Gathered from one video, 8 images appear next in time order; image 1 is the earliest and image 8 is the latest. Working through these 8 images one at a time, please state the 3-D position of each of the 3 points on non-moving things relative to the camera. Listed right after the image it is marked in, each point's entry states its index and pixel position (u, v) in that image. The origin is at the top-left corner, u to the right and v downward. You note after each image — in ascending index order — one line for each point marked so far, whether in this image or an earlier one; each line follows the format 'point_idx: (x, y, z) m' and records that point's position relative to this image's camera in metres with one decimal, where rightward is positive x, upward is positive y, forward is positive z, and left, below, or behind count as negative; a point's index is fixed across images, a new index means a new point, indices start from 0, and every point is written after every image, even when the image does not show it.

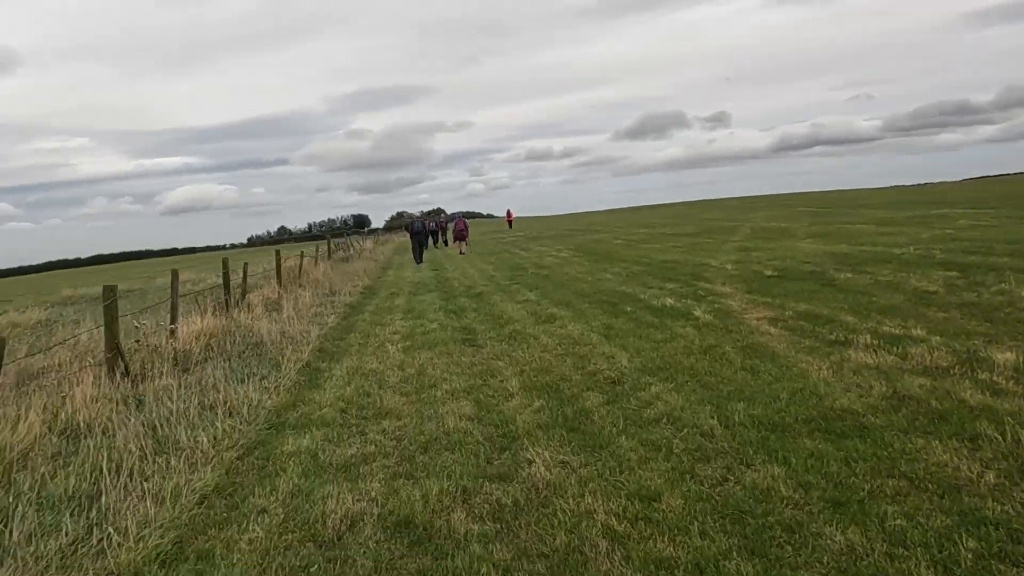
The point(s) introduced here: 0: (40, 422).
0: (-3.8, -1.1, +6.1) m
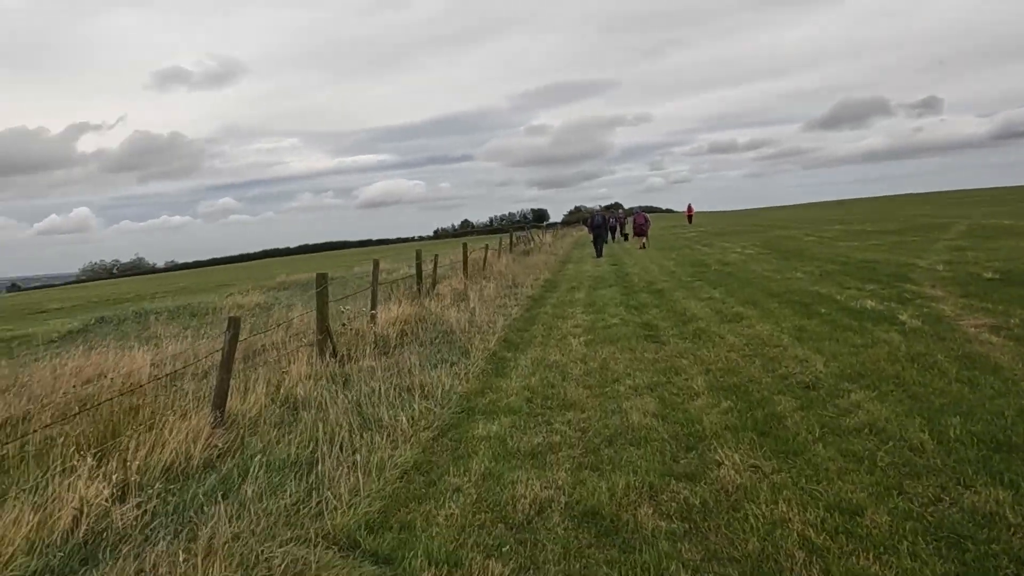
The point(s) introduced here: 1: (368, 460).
0: (-2.2, -1.0, +6.8) m
1: (-1.0, -1.2, +5.2) m
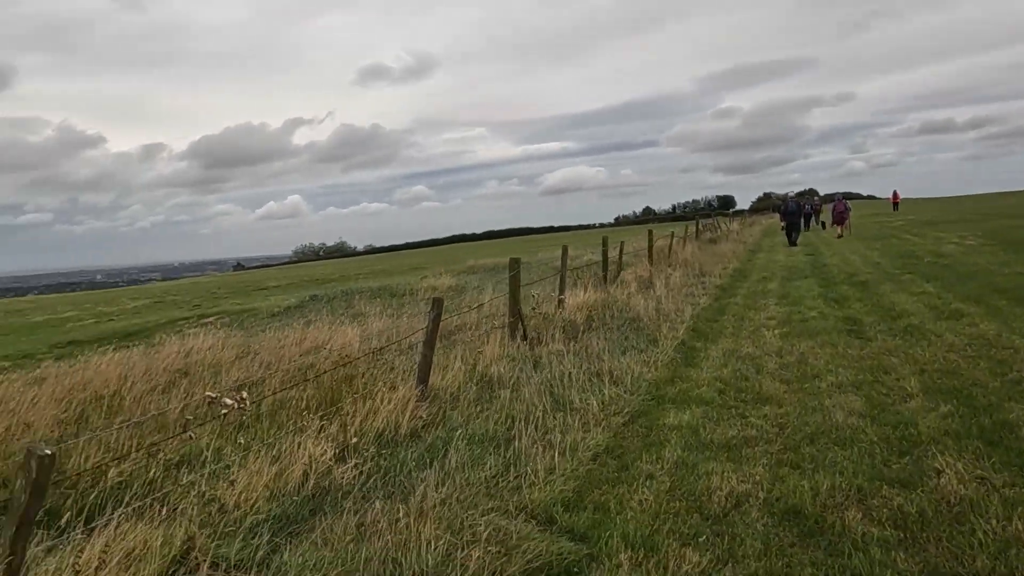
0: (-0.5, -0.8, +7.2) m
1: (+0.3, -1.1, +5.3) m
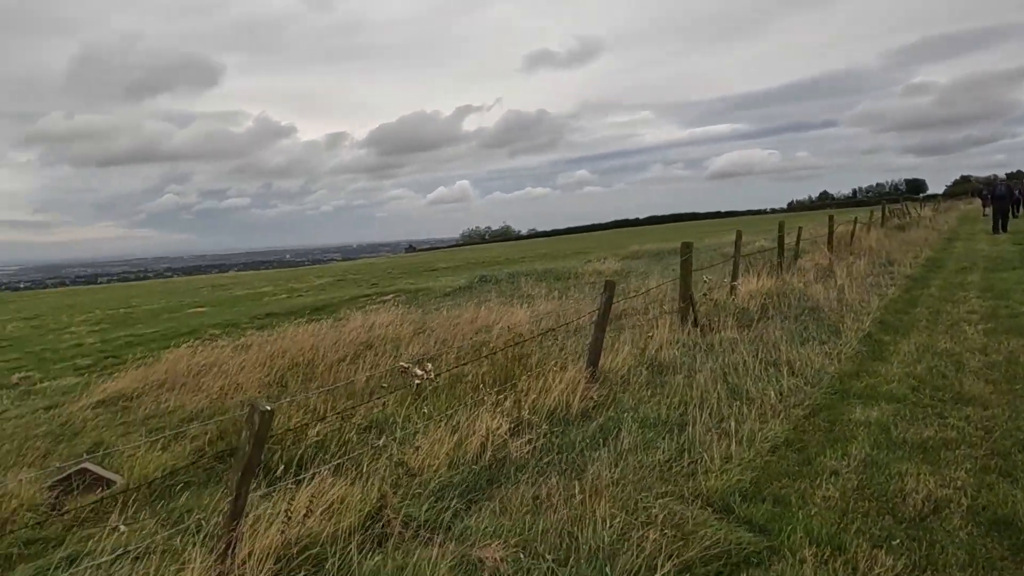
0: (+1.1, -0.6, +7.2) m
1: (+1.5, -1.0, +5.2) m
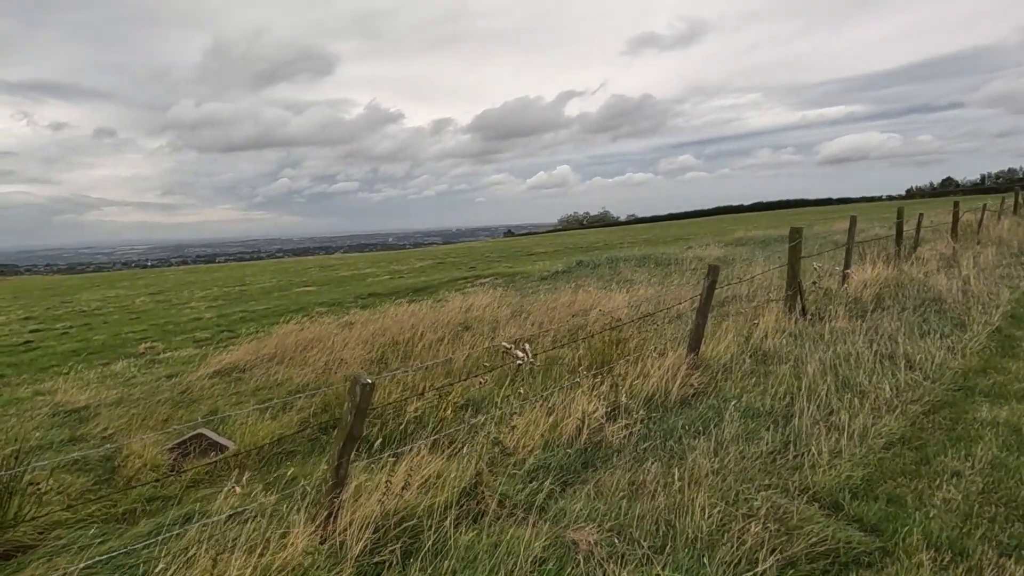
0: (+2.0, -0.5, +6.9) m
1: (+2.2, -0.9, +4.9) m
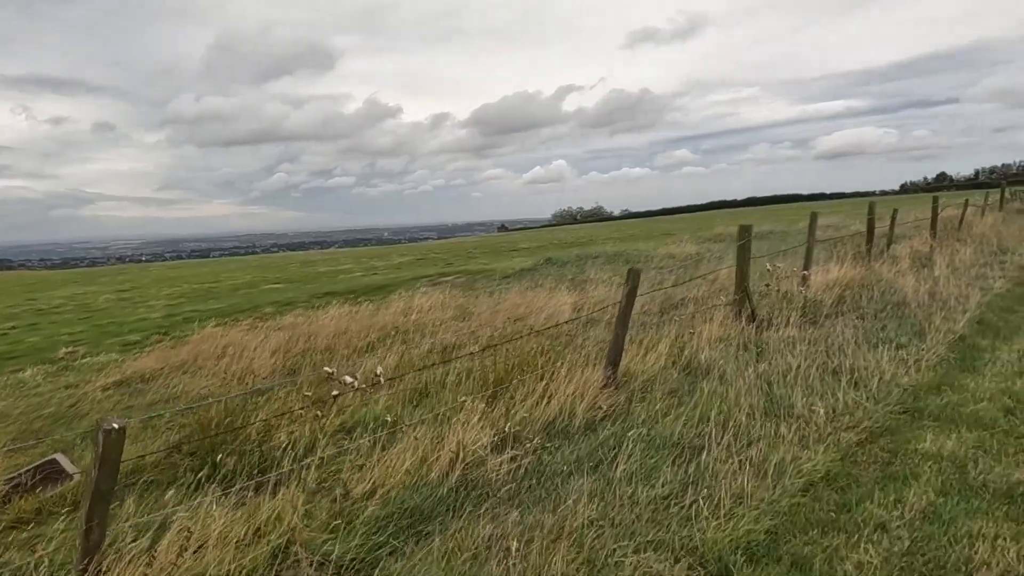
0: (+1.2, -0.6, +6.2) m
1: (+1.4, -0.9, +4.2) m
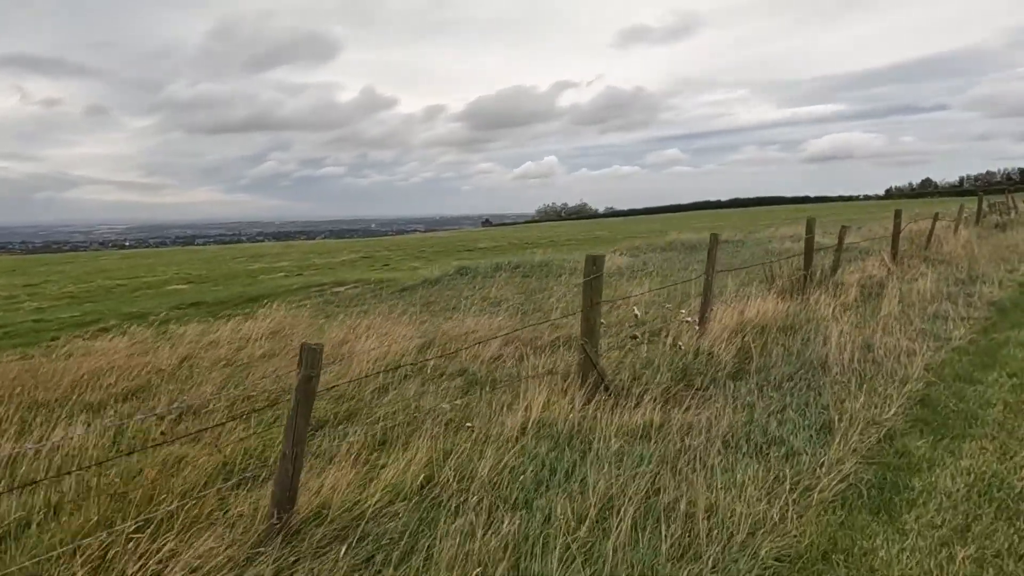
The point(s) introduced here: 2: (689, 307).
0: (-0.5, -0.9, +3.9) m
1: (-0.4, -1.3, +1.8) m
2: (+1.9, -0.2, +8.1) m
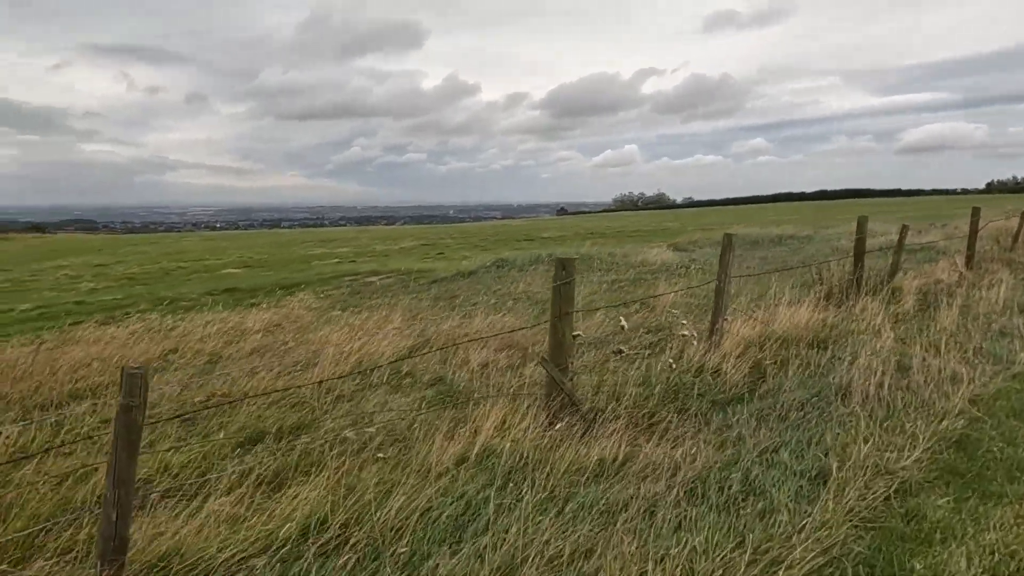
0: (-1.0, -1.0, +3.3) m
1: (-1.0, -1.4, +1.2) m
2: (+1.9, -0.2, +7.2) m
